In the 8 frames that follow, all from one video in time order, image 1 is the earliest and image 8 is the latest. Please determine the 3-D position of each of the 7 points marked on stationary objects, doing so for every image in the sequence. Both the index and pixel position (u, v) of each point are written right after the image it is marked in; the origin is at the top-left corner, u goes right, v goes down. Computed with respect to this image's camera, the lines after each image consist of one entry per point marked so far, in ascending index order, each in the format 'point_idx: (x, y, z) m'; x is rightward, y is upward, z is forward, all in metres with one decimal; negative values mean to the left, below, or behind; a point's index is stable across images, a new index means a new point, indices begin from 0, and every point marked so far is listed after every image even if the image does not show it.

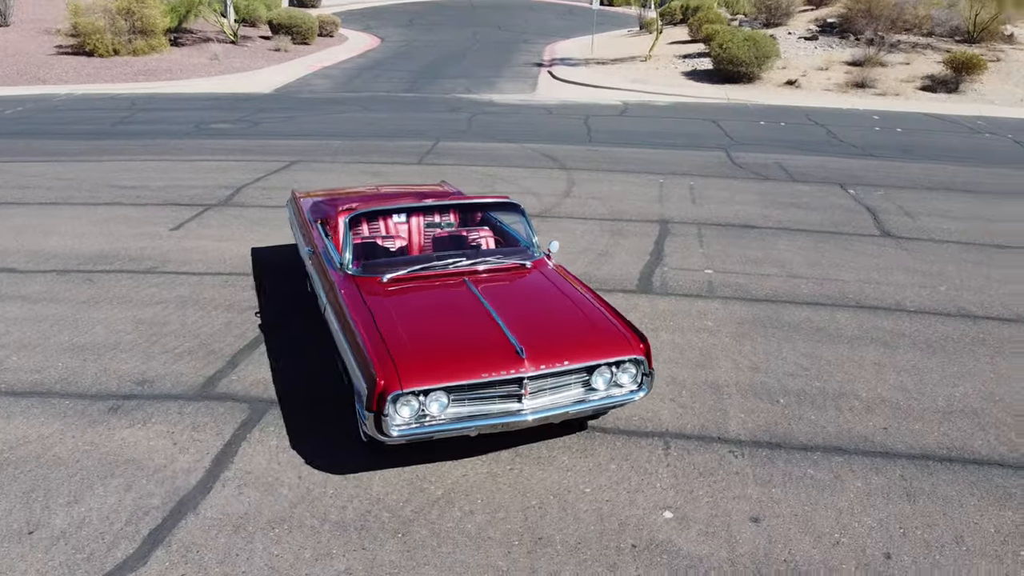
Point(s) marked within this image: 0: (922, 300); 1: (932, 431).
0: (+4.0, -0.1, +8.0) m
1: (+2.8, -0.9, +5.5) m
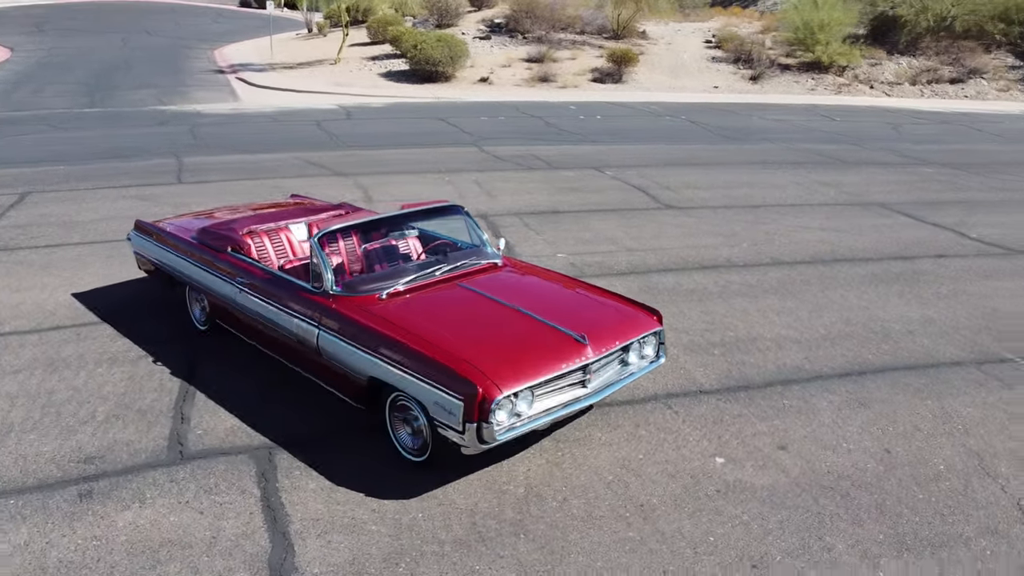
0: (+2.6, +0.4, +9.5) m
1: (+2.7, -0.5, +6.7) m
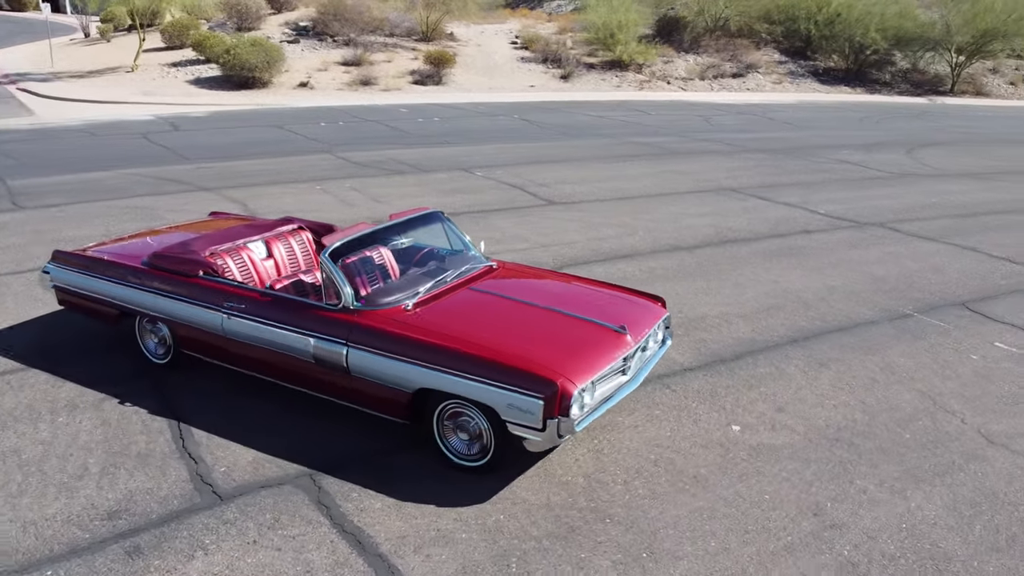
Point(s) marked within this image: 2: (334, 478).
0: (+1.6, +0.6, +10.2) m
1: (+2.4, -0.3, +7.5) m
2: (-1.1, -1.1, +5.0) m
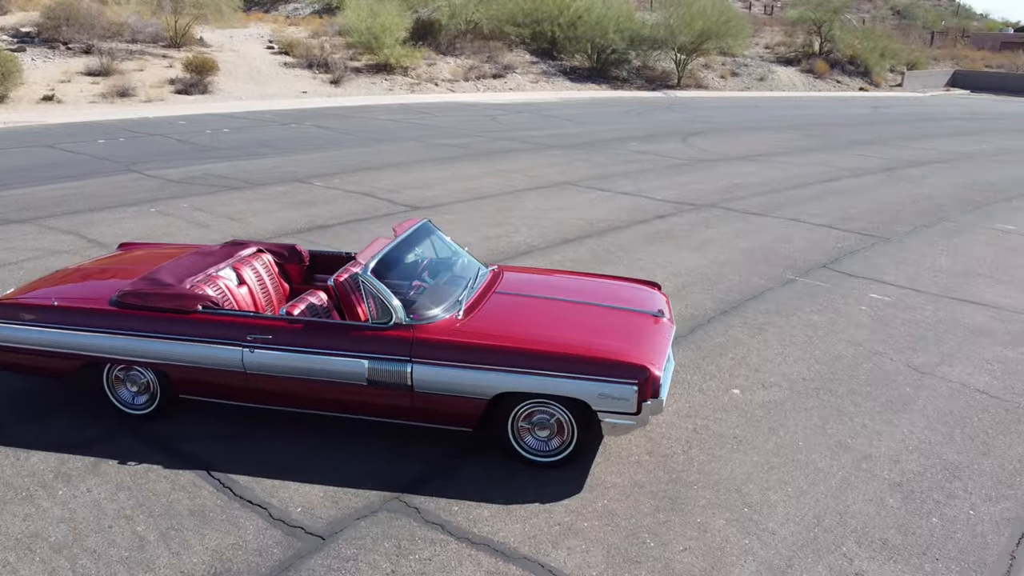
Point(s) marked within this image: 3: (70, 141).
0: (+0.2, +0.7, +10.7) m
1: (+1.9, -0.1, +8.4) m
2: (-0.5, -1.2, +4.9) m
3: (-9.6, +3.2, +18.0) m
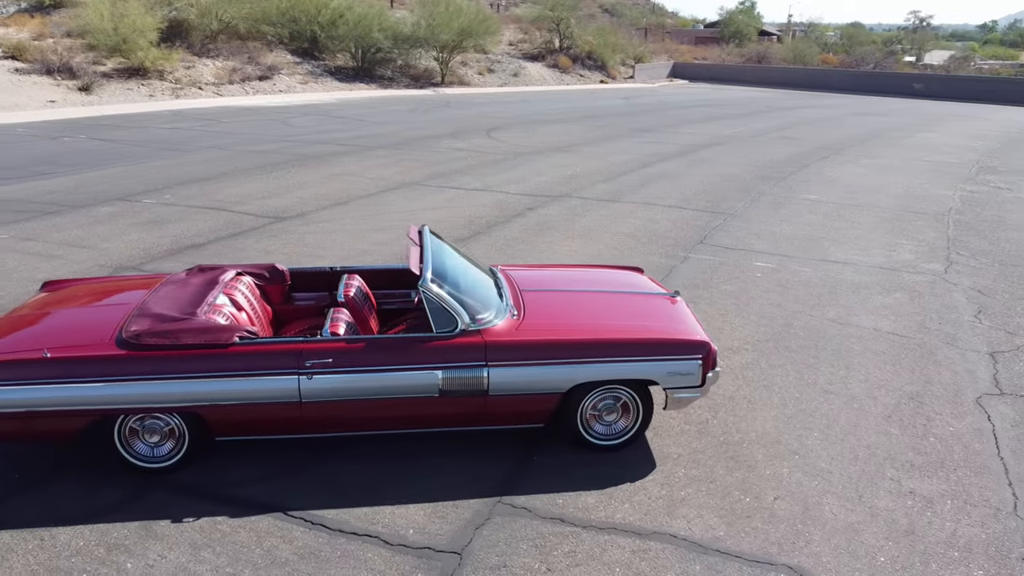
0: (-1.1, +0.6, +10.6) m
1: (+1.2, +0.1, +9.0) m
2: (+0.1, -1.2, +4.9) m
3: (-12.9, +2.1, +14.6) m
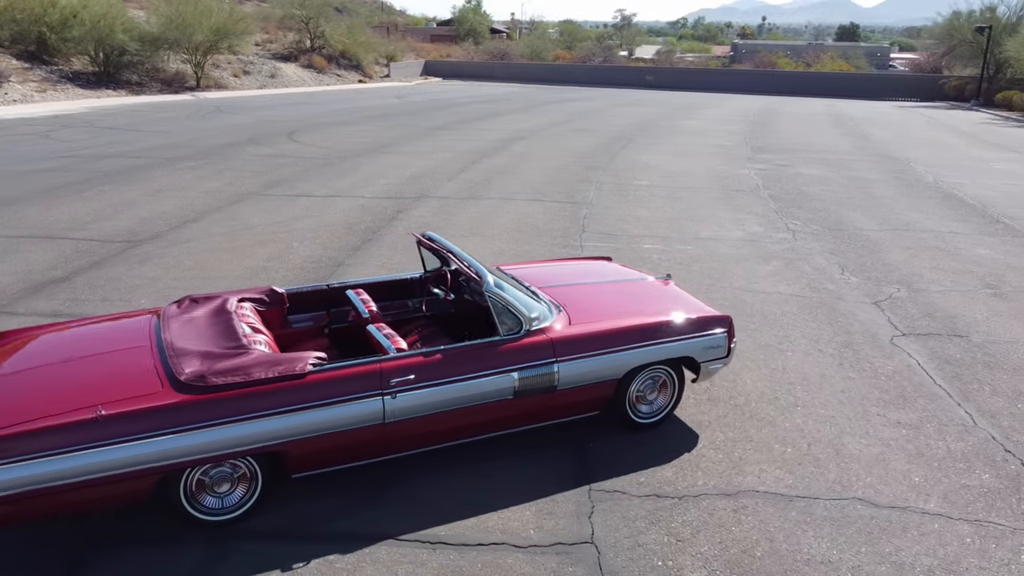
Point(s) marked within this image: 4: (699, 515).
0: (-2.4, +0.5, +10.2) m
1: (+0.3, +0.2, +9.3) m
2: (+0.6, -1.2, +5.2) m
3: (-14.9, +0.7, +10.5) m
4: (+1.1, -1.3, +4.8) m
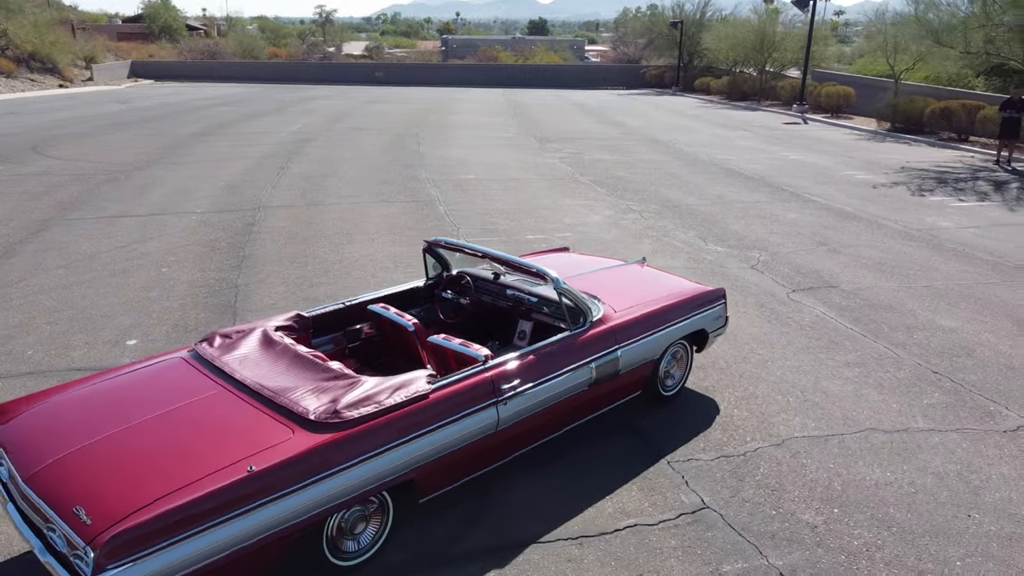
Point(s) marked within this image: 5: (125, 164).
0: (-3.6, +0.2, +9.3) m
1: (-0.7, +0.2, +9.3) m
2: (+1.1, -1.1, +5.5) m
3: (-15.4, -1.0, +5.4) m
4: (+1.7, -1.2, +5.4) m
5: (-7.9, +2.5, +16.7) m
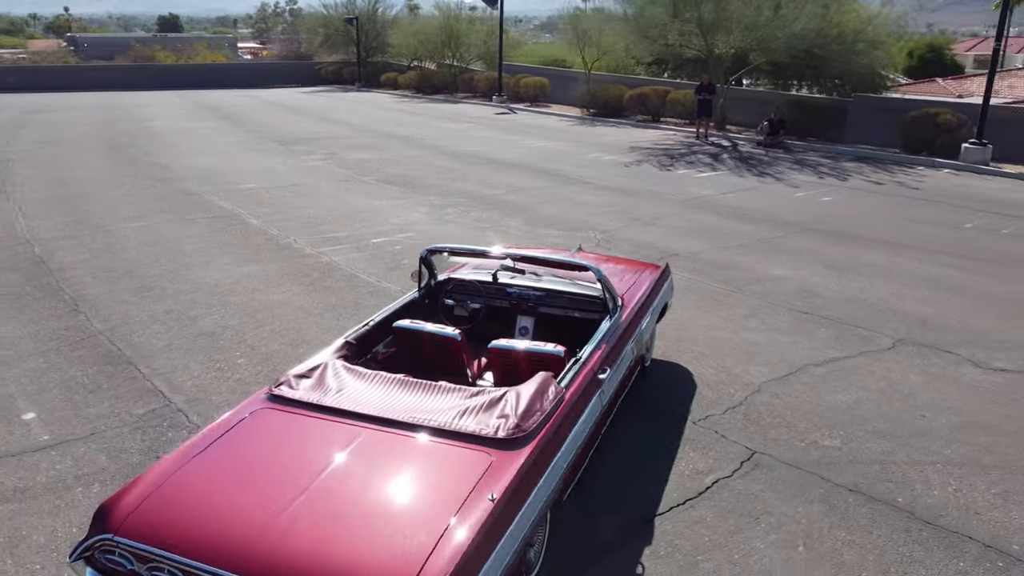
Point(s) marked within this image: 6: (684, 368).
0: (-4.6, -0.4, +7.7) m
1: (-1.9, 0.0, +8.9) m
2: (+1.3, -0.9, +6.1) m
3: (-13.7, -2.9, -0.4) m
4: (+1.9, -0.9, +6.2) m
5: (-11.6, +1.2, +12.9) m
6: (+1.5, -0.7, +6.9) m
